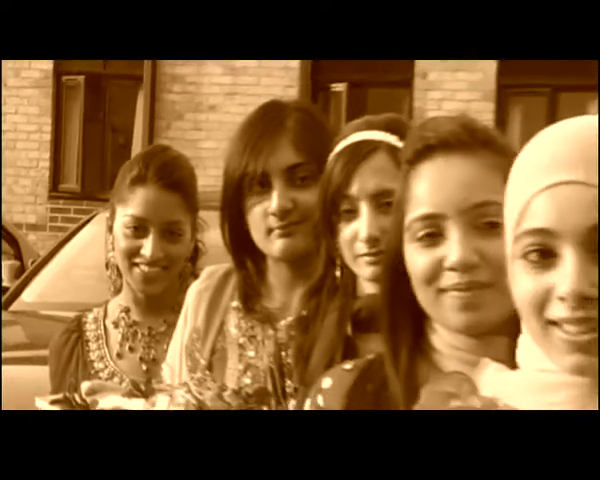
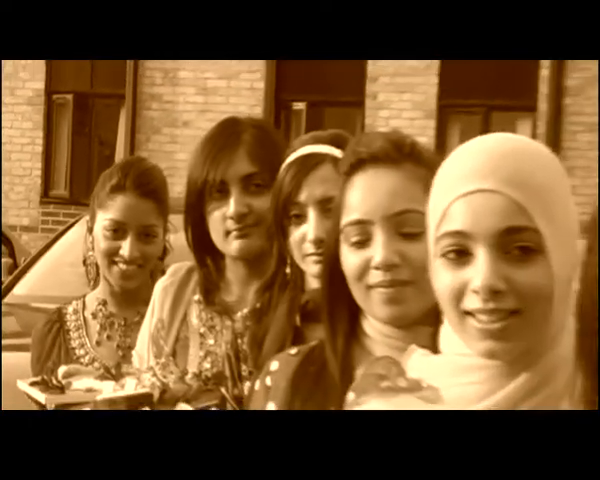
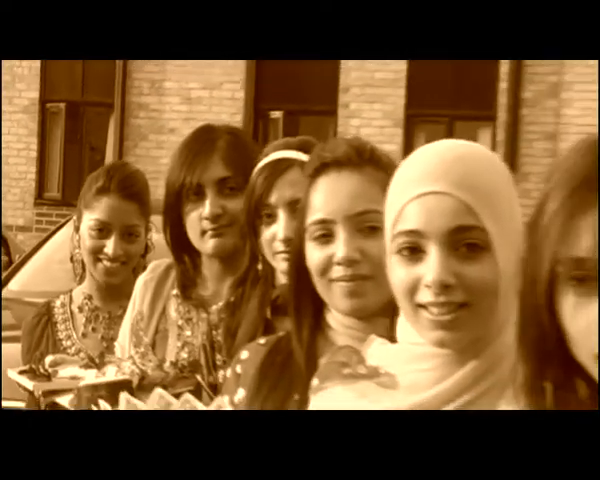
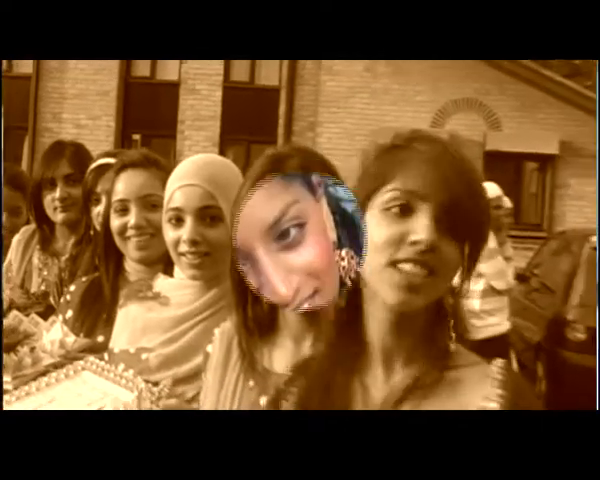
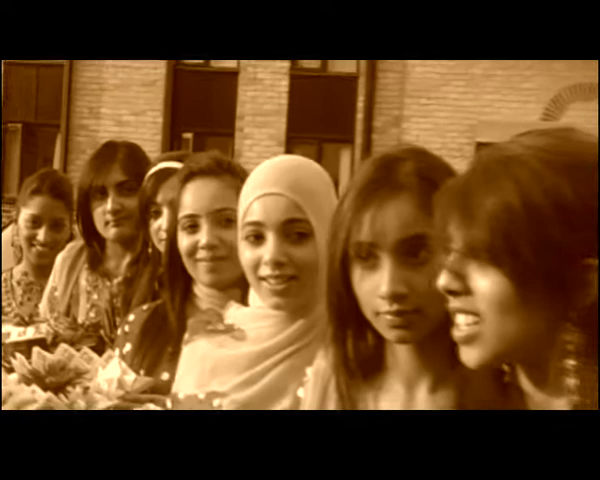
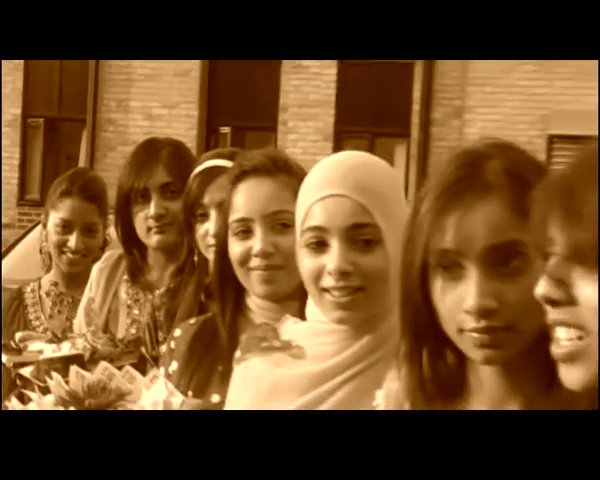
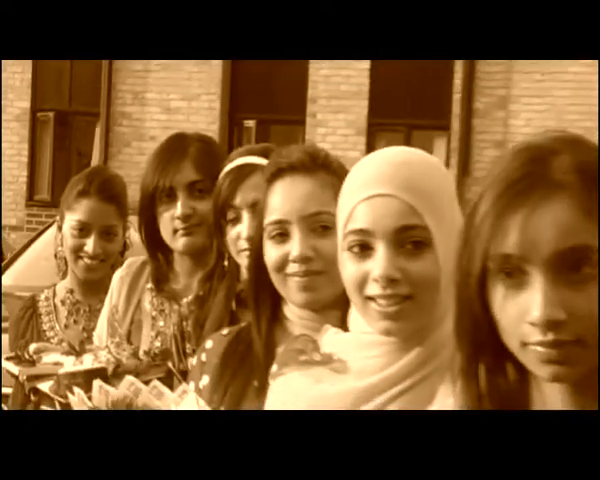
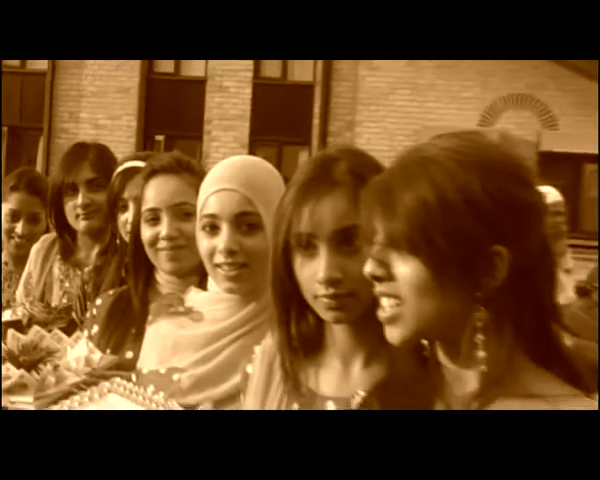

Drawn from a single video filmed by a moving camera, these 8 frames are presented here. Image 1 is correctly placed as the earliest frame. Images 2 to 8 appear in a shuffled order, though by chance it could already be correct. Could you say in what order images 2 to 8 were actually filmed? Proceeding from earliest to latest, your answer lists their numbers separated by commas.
2, 3, 7, 6, 5, 8, 4
